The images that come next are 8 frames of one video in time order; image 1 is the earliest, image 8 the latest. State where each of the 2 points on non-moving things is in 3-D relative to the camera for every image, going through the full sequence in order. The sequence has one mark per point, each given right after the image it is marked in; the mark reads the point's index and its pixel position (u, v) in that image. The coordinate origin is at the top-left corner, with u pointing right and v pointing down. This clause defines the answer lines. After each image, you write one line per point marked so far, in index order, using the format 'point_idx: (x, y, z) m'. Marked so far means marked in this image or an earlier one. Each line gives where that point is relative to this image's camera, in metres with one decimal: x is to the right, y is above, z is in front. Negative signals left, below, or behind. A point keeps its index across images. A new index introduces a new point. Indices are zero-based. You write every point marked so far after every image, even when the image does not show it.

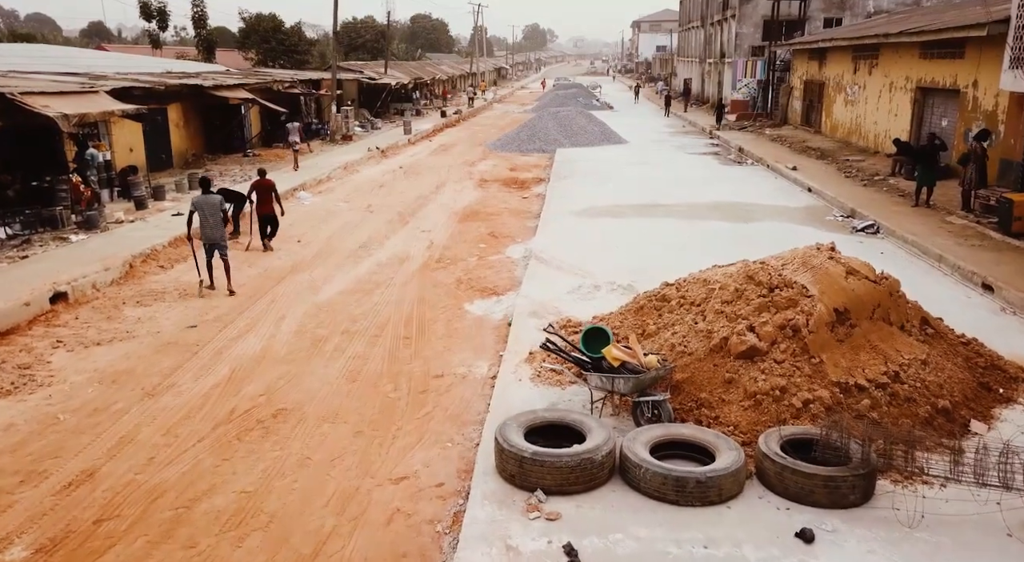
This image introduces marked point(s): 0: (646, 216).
0: (+2.6, +1.3, +15.3) m
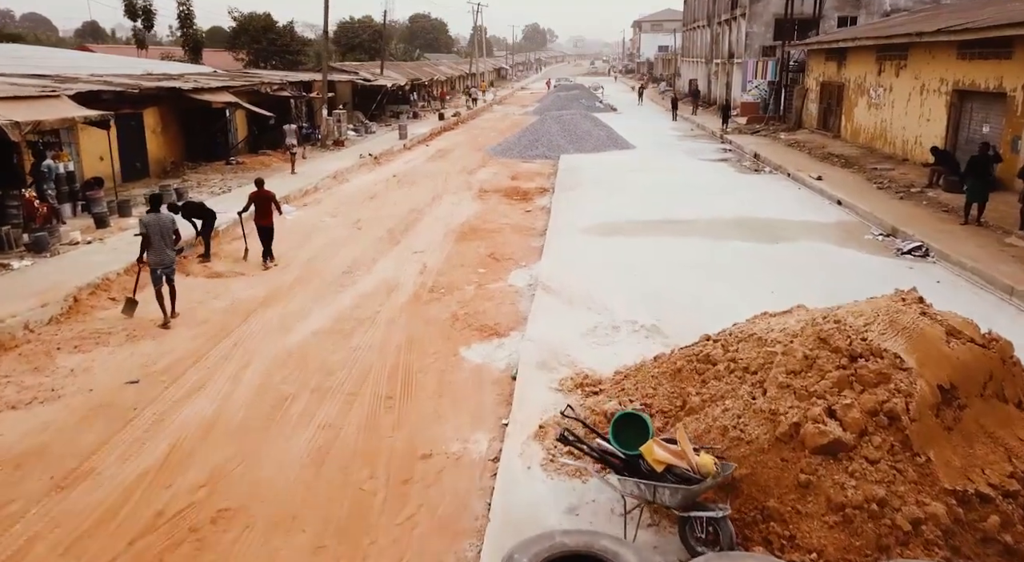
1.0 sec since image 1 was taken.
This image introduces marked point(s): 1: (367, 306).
0: (+2.7, +0.8, +13.8) m
1: (-1.9, -0.3, +10.0) m
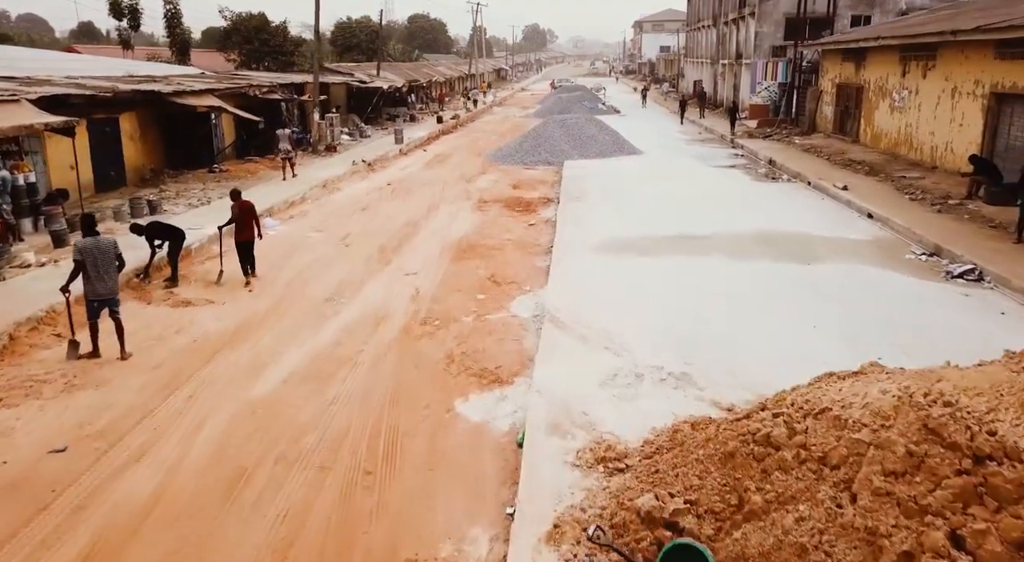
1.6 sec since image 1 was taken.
0: (+2.7, +0.5, +12.5) m
1: (-1.8, -0.7, +8.7) m
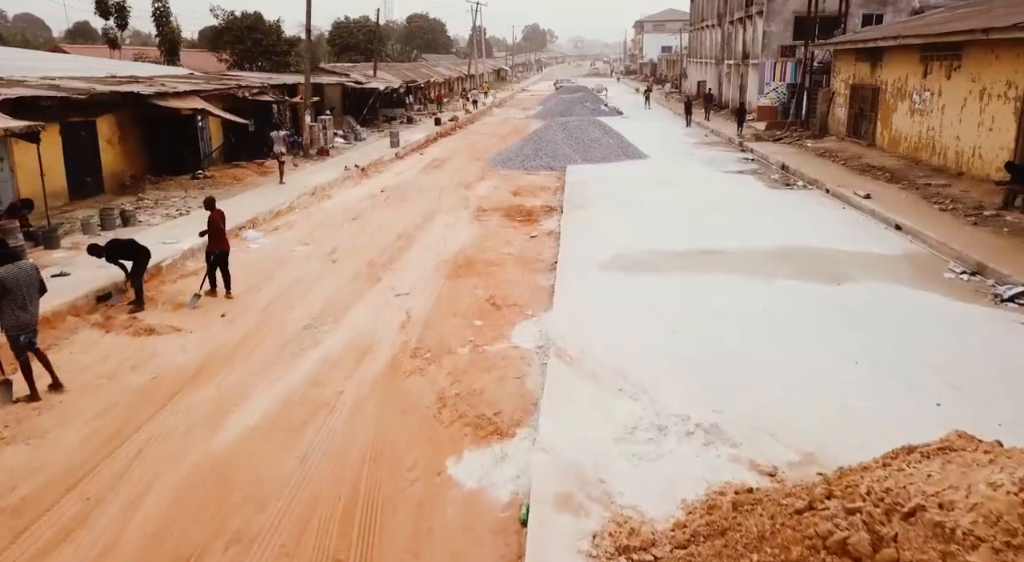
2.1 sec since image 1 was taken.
0: (+2.7, +0.2, +11.5) m
1: (-1.8, -1.0, +7.6) m
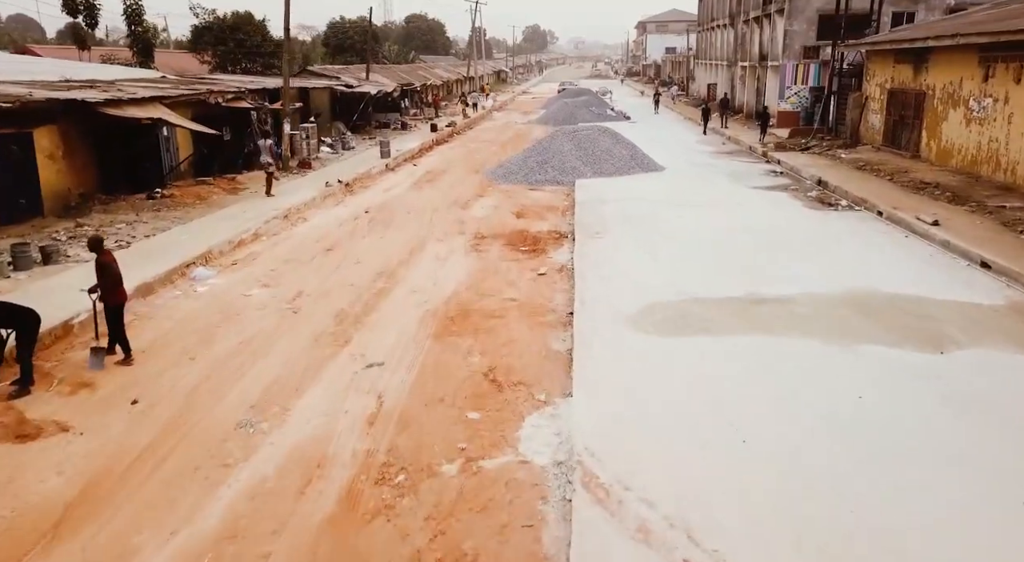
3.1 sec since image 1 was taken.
0: (+2.8, -0.5, +9.1) m
1: (-1.7, -1.7, +5.2) m
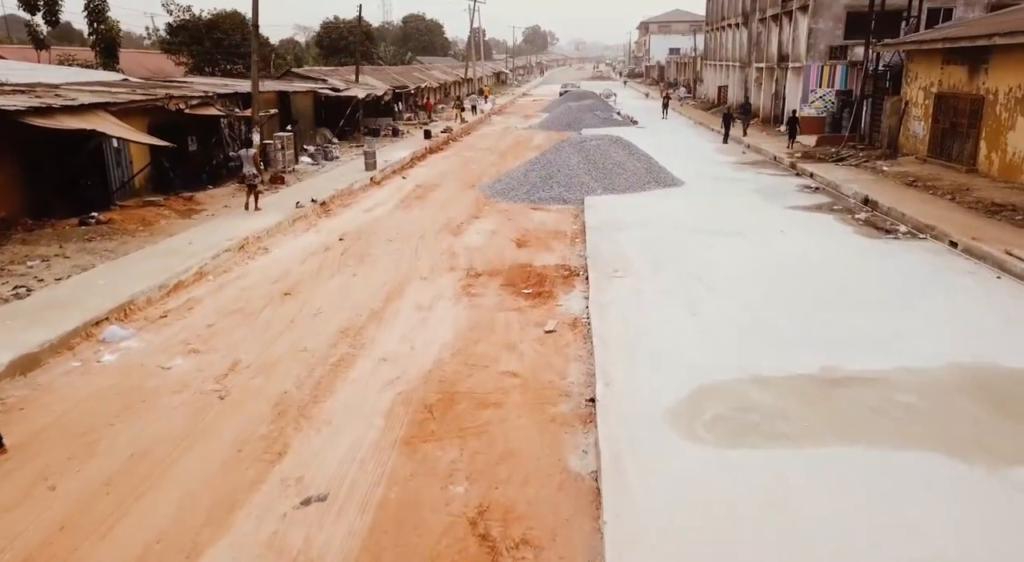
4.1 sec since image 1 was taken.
0: (+2.8, -1.3, +6.5) m
1: (-1.7, -2.4, +2.6) m
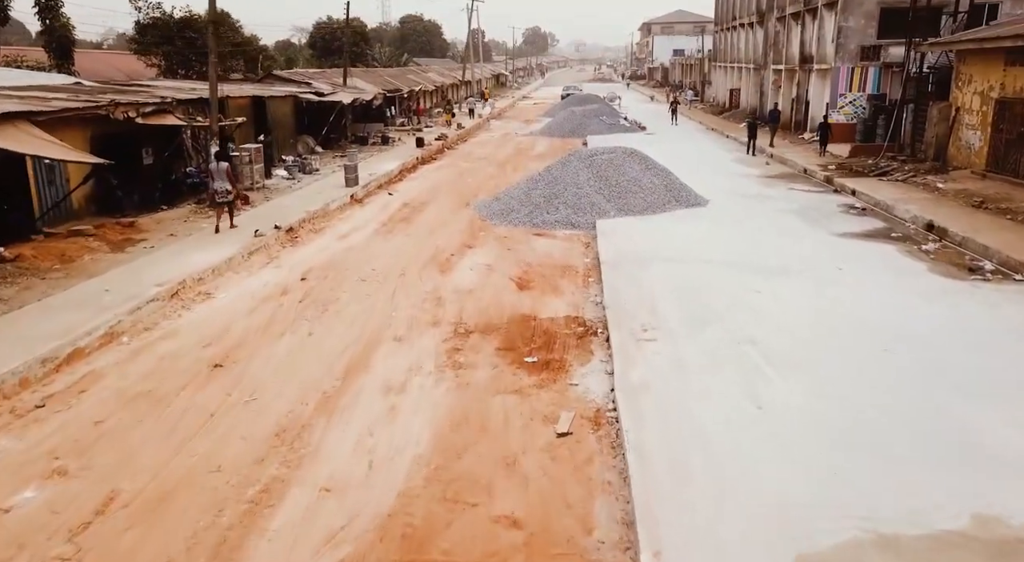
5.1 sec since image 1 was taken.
0: (+2.8, -2.0, +3.9) m
1: (-1.7, -3.1, 0.0) m
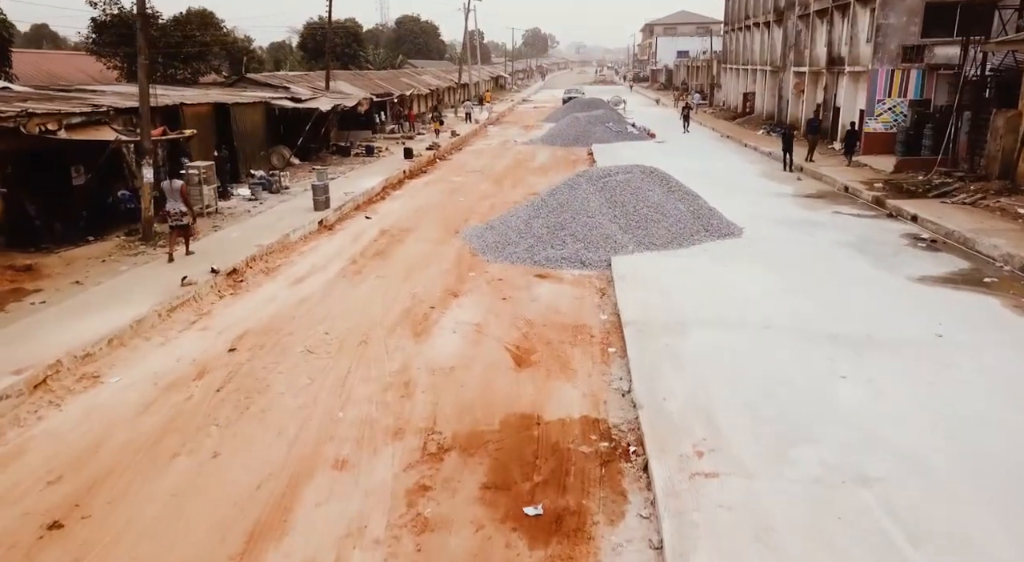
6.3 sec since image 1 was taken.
0: (+2.7, -2.8, +1.0) m
1: (-1.8, -3.9, -2.9) m
